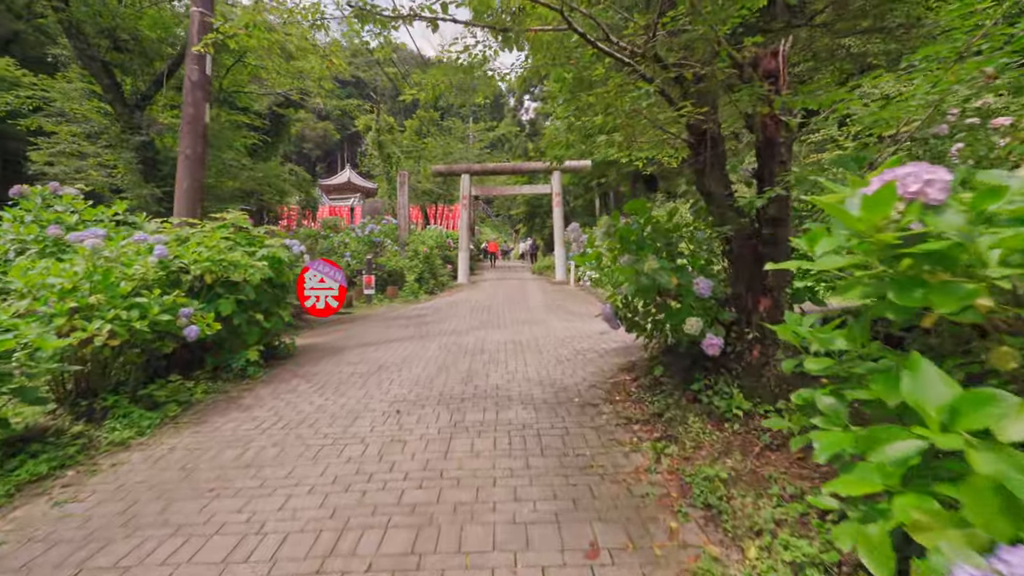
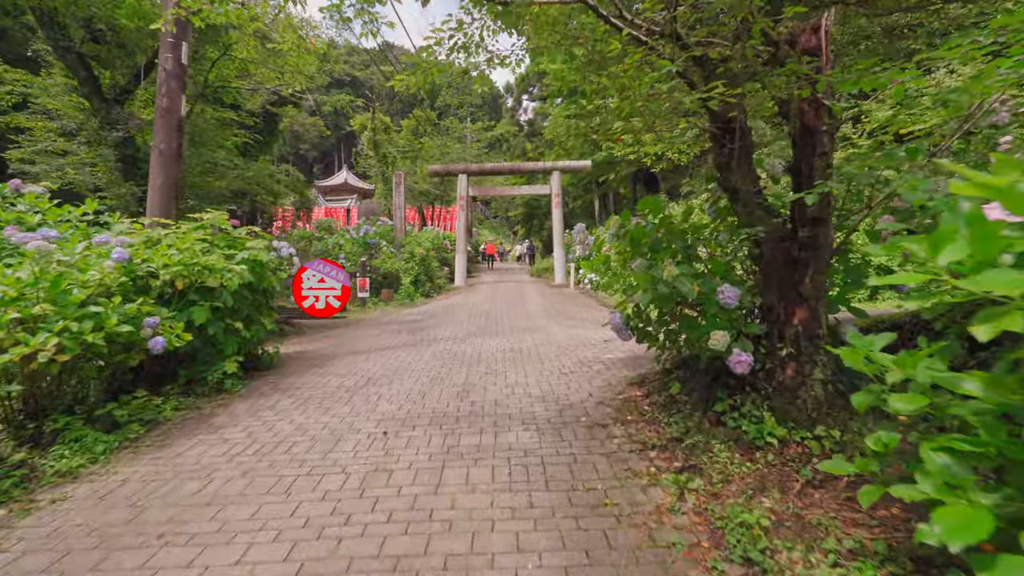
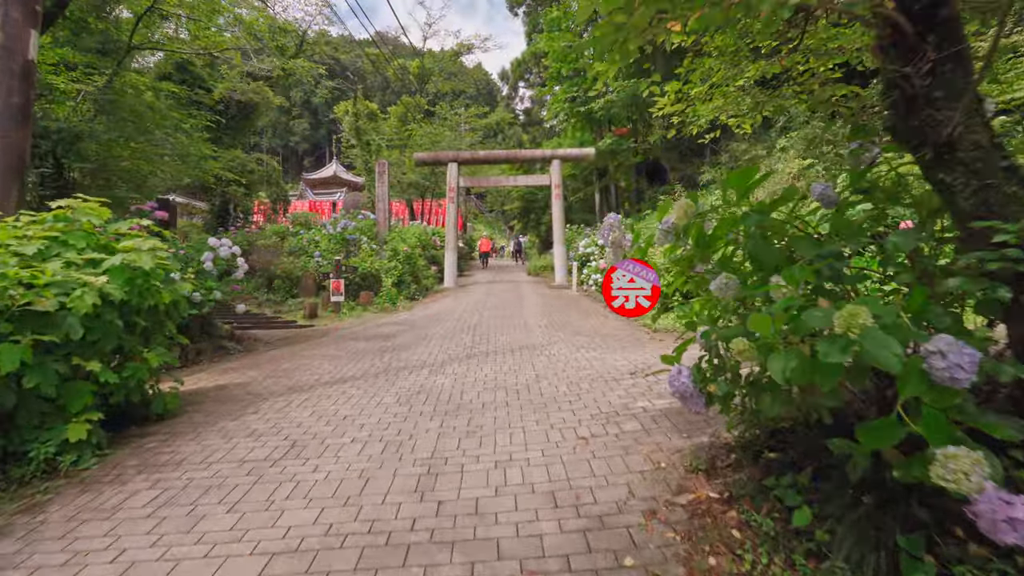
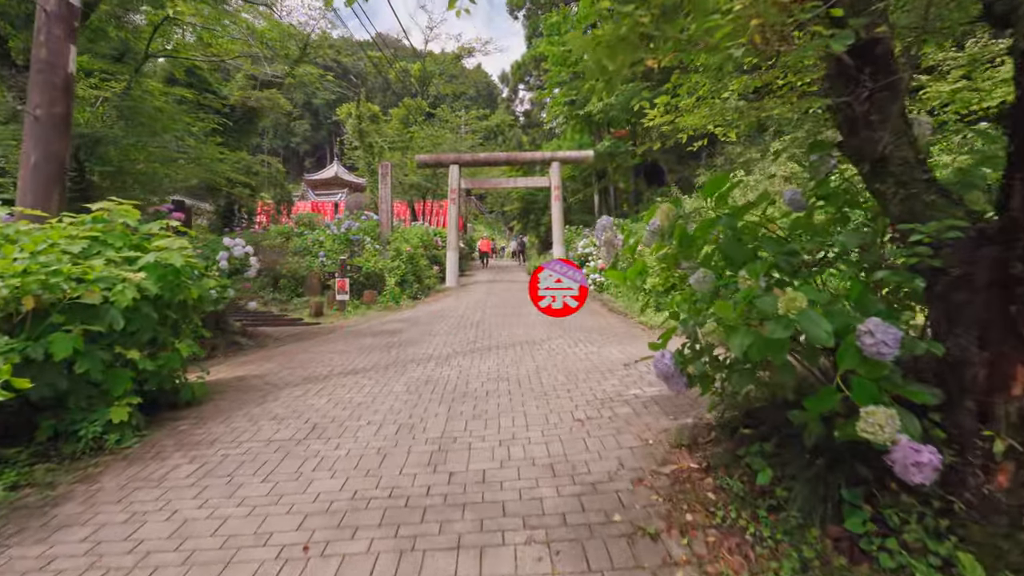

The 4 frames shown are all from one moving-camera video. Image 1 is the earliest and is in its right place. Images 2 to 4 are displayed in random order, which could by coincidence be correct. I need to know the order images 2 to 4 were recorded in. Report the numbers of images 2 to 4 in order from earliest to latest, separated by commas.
2, 4, 3
